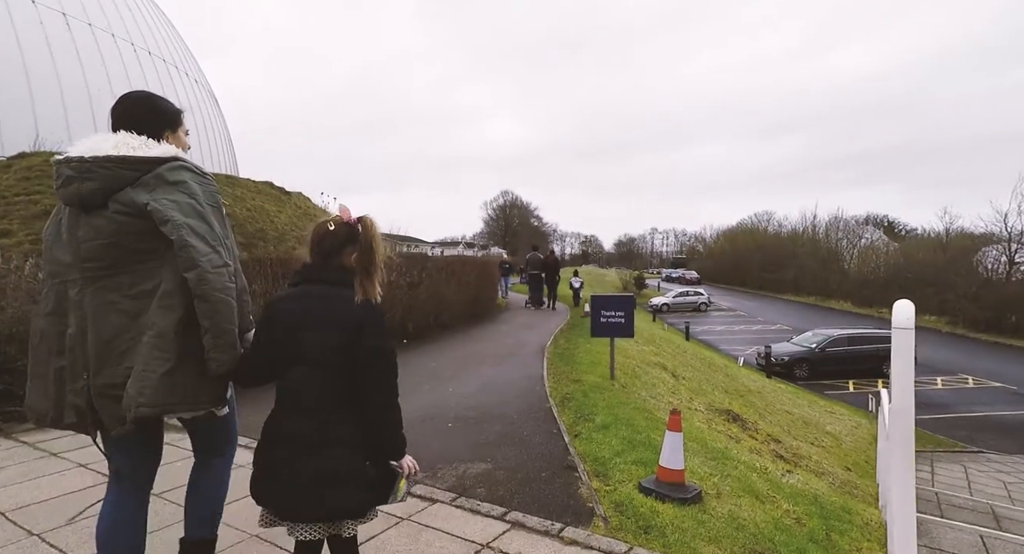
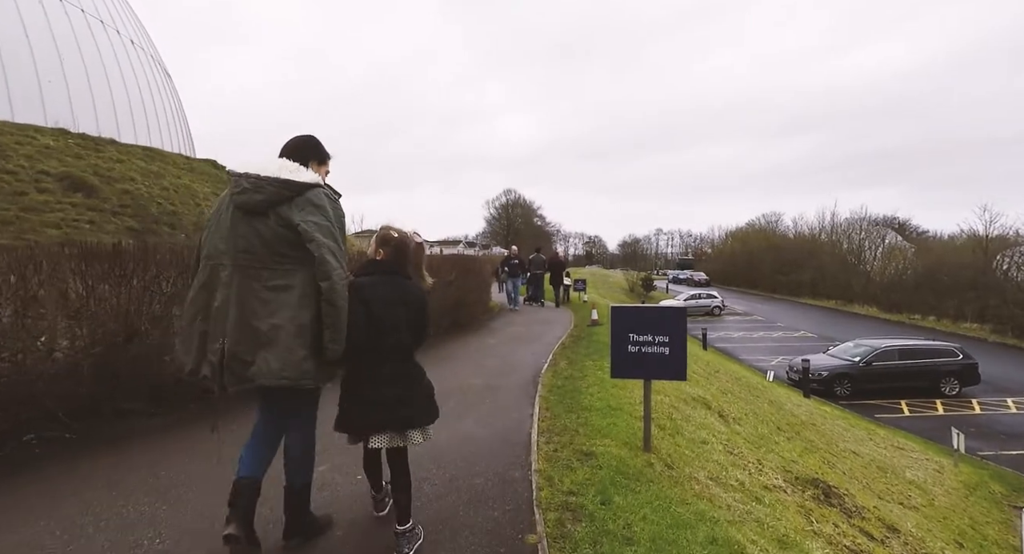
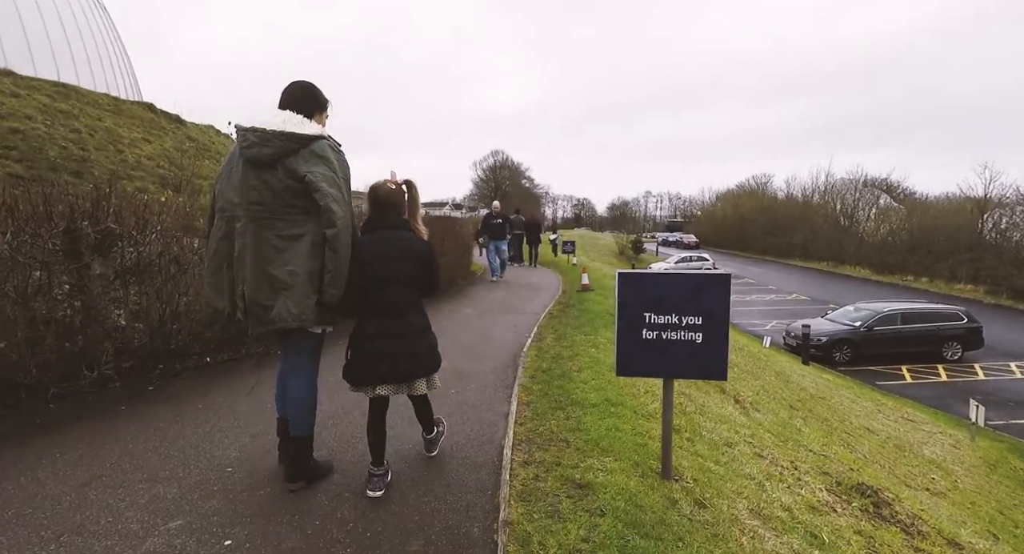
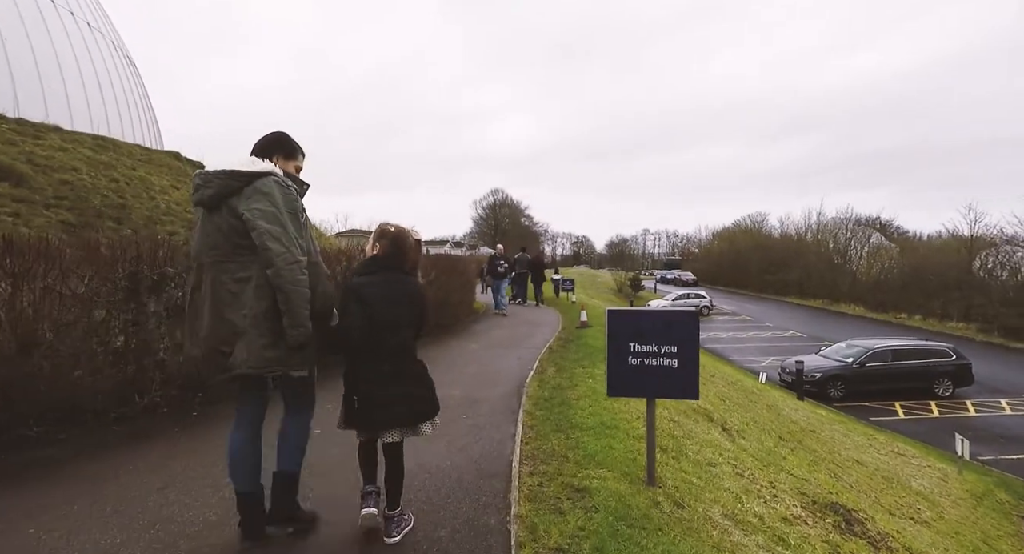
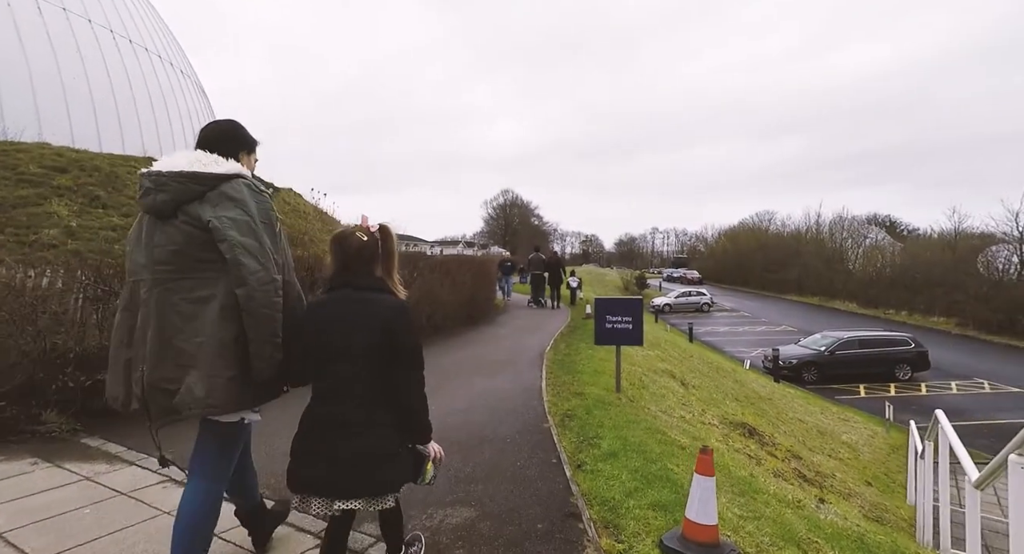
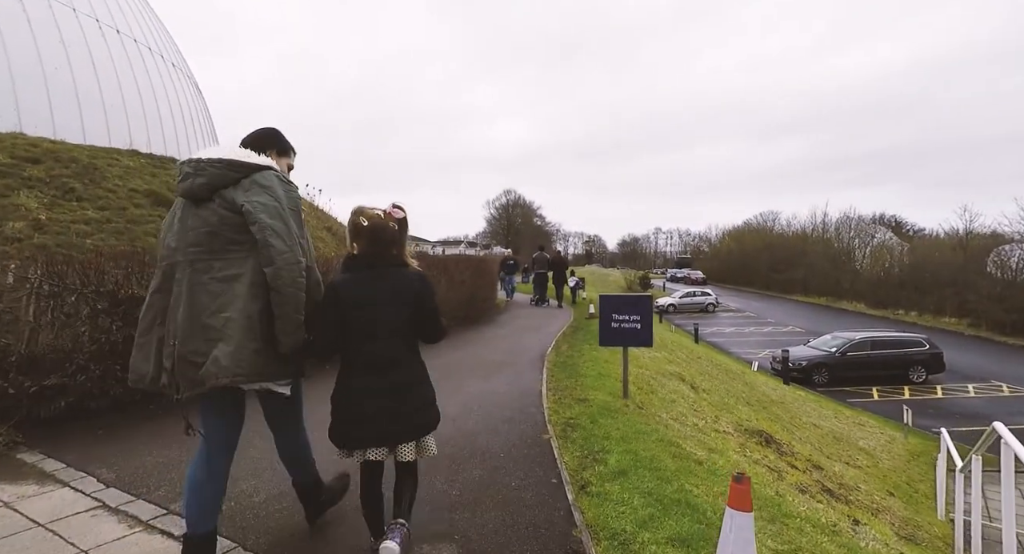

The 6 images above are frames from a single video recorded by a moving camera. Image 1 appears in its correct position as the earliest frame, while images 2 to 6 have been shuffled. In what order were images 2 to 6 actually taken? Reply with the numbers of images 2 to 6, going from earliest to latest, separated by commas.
5, 6, 2, 4, 3
